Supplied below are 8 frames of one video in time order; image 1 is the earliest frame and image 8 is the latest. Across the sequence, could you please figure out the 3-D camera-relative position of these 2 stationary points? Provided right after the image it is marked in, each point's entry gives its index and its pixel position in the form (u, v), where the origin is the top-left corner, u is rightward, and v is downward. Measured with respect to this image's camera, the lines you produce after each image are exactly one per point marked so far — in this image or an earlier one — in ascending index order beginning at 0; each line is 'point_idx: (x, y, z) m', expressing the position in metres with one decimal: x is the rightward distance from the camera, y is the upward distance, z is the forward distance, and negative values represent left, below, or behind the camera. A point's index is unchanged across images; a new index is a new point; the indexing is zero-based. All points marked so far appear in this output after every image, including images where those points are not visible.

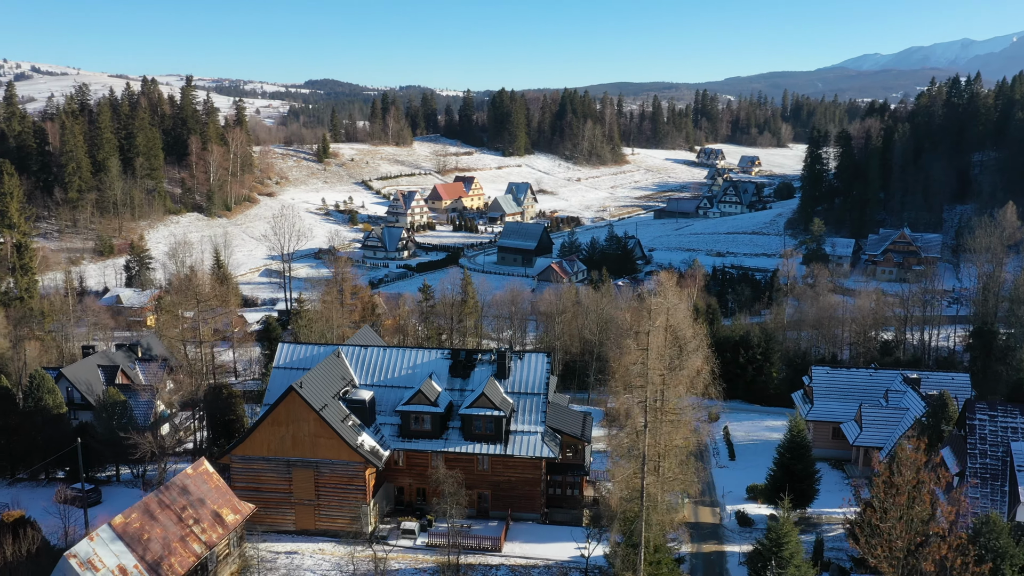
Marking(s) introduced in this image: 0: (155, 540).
0: (-7.8, -5.5, +18.1) m
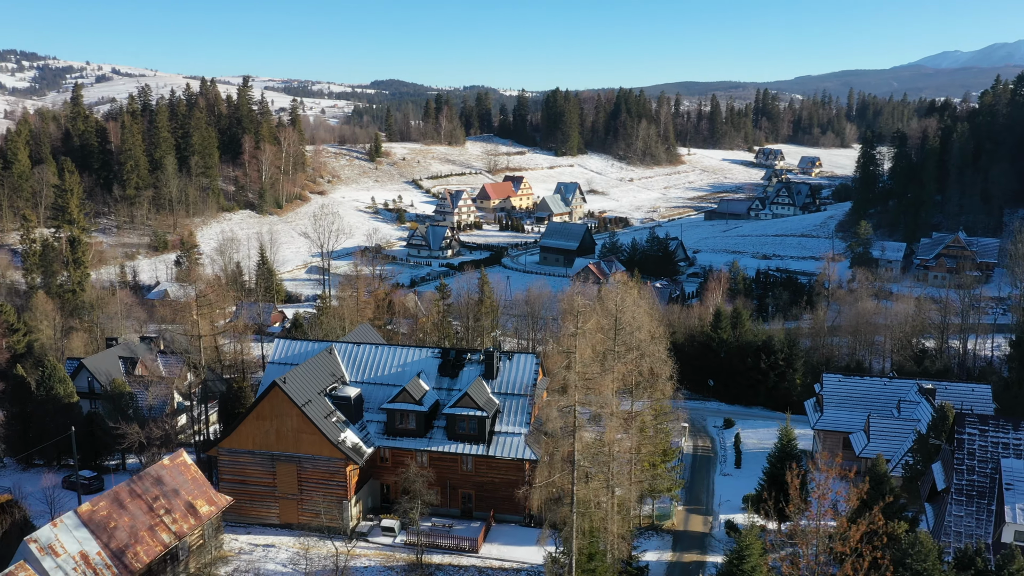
0: (-8.8, -5.4, +18.6) m
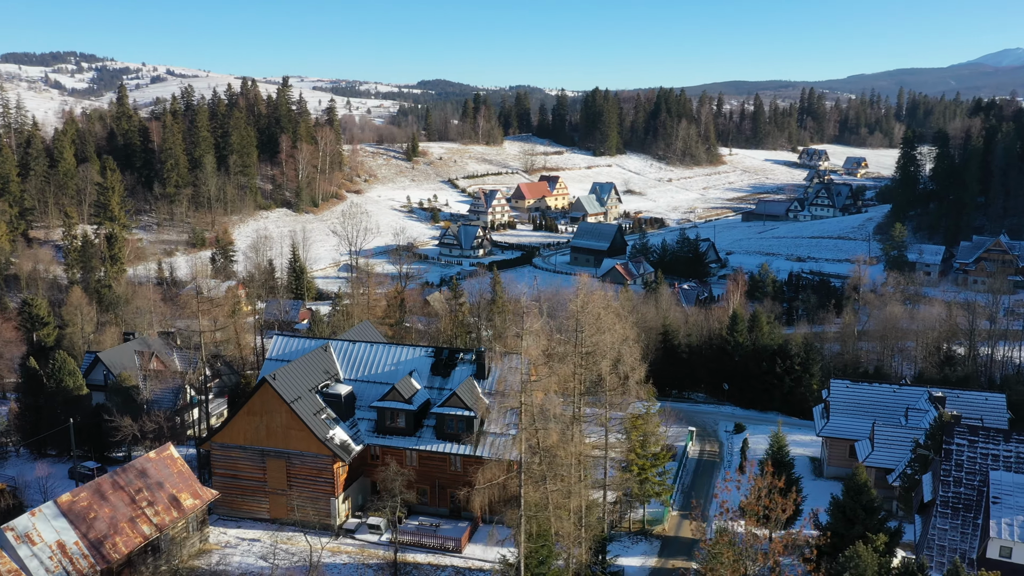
0: (-9.4, -5.3, +18.9) m
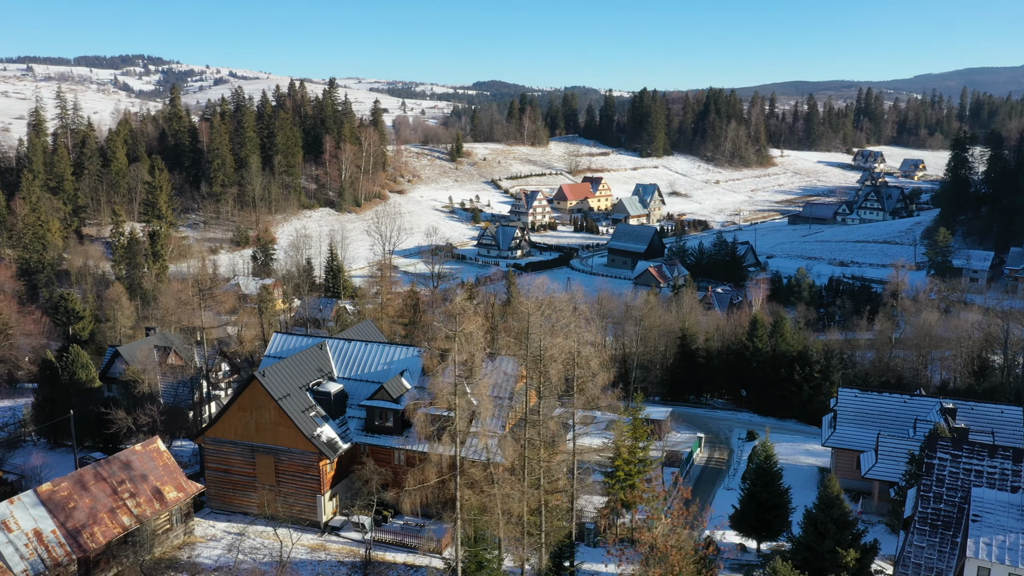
0: (-10.1, -5.2, +19.5) m
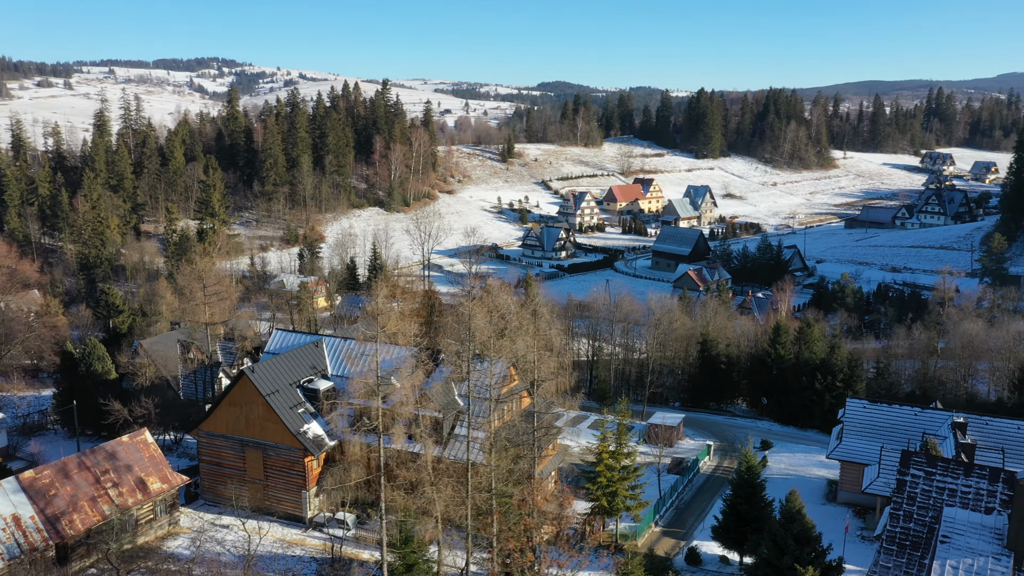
0: (-11.0, -5.1, +20.1) m
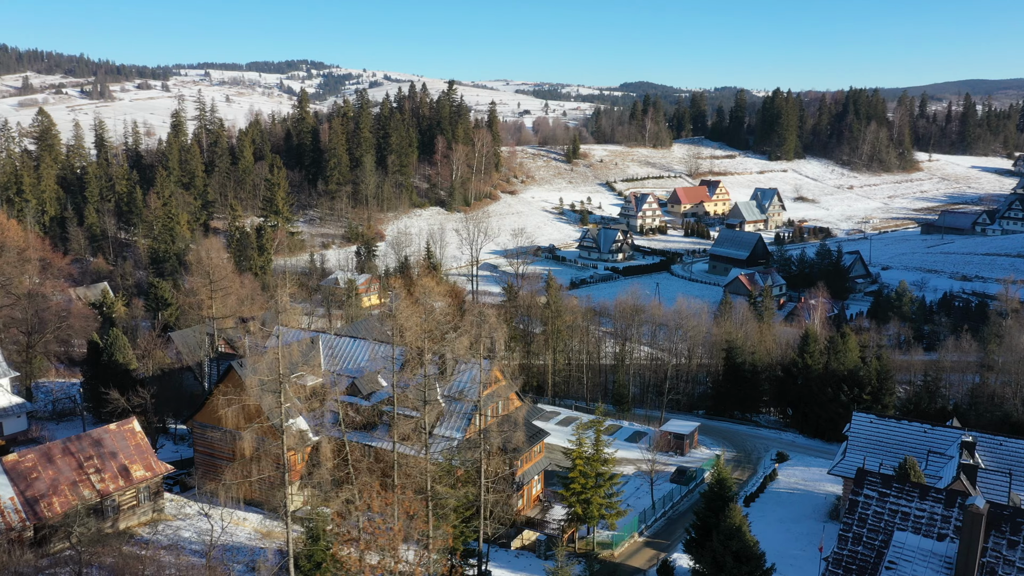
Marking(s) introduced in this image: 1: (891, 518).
0: (-11.9, -4.9, +21.0) m
1: (+7.3, -4.4, +15.8) m
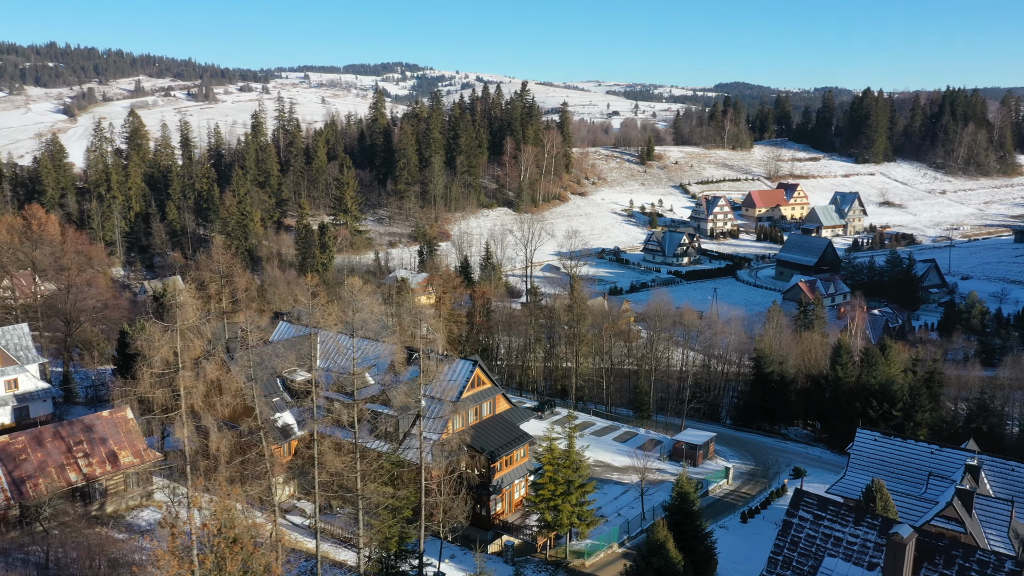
0: (-12.9, -4.6, +22.1) m
1: (+5.7, -4.6, +14.8) m
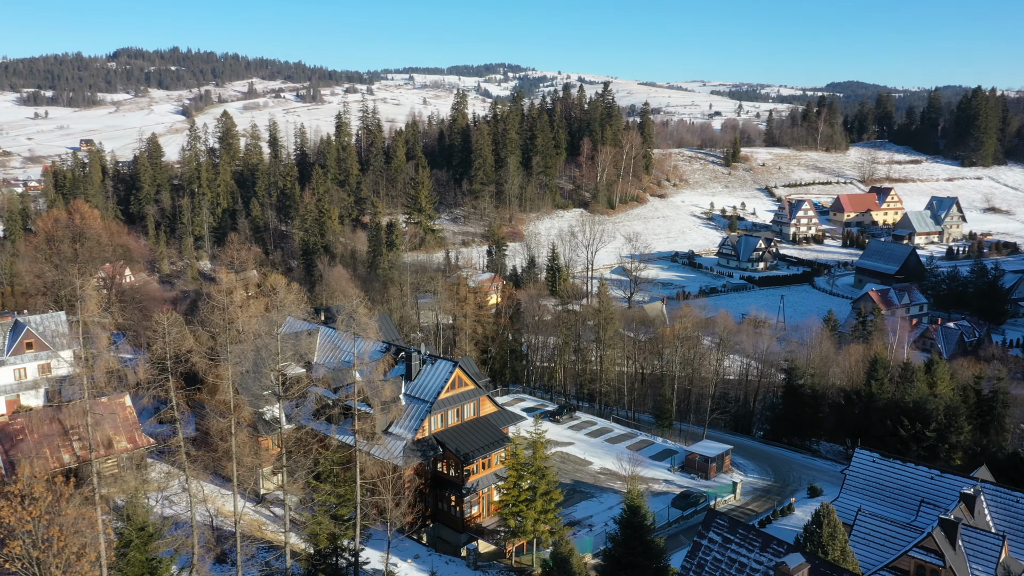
0: (-13.7, -4.4, +23.5) m
1: (+3.8, -4.7, +13.9) m
